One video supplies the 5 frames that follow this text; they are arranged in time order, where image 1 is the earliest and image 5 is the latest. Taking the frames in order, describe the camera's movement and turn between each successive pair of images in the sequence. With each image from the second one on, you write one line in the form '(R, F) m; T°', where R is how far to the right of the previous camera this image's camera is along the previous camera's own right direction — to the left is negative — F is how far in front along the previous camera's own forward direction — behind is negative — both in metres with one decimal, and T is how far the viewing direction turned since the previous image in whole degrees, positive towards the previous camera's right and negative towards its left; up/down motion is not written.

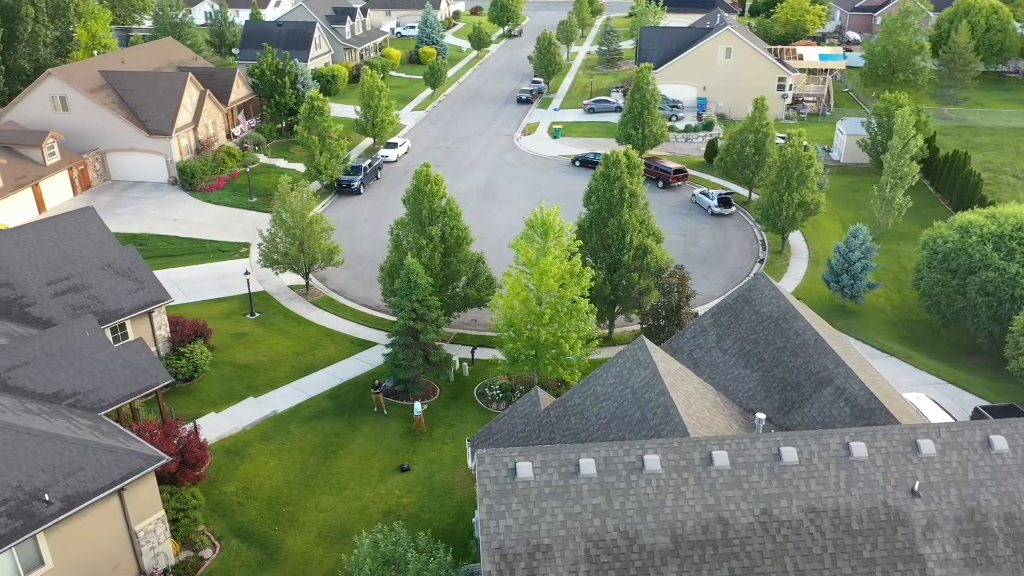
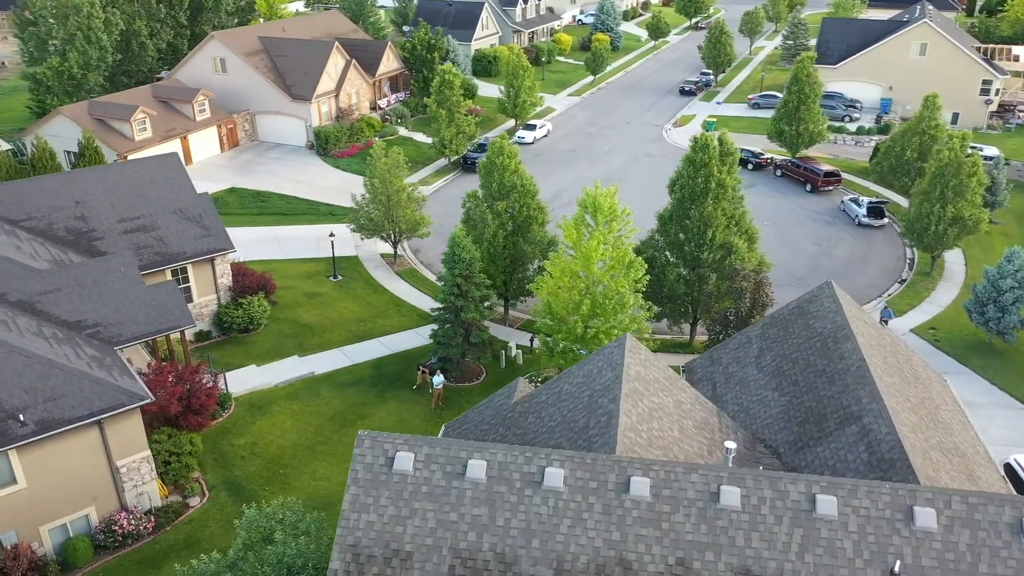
(+4.4, +2.8) m; -13°
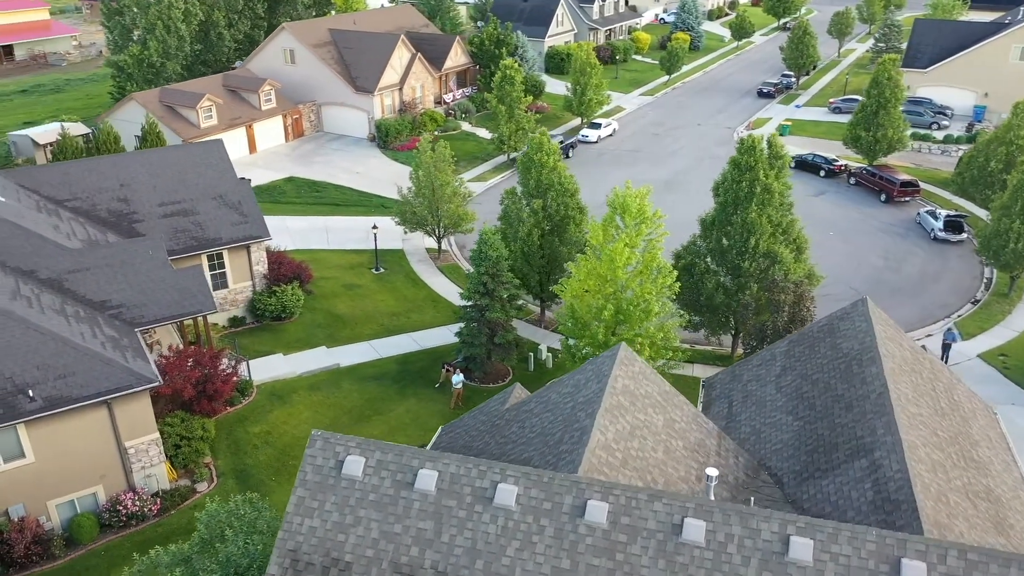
(+1.7, +0.9) m; -6°
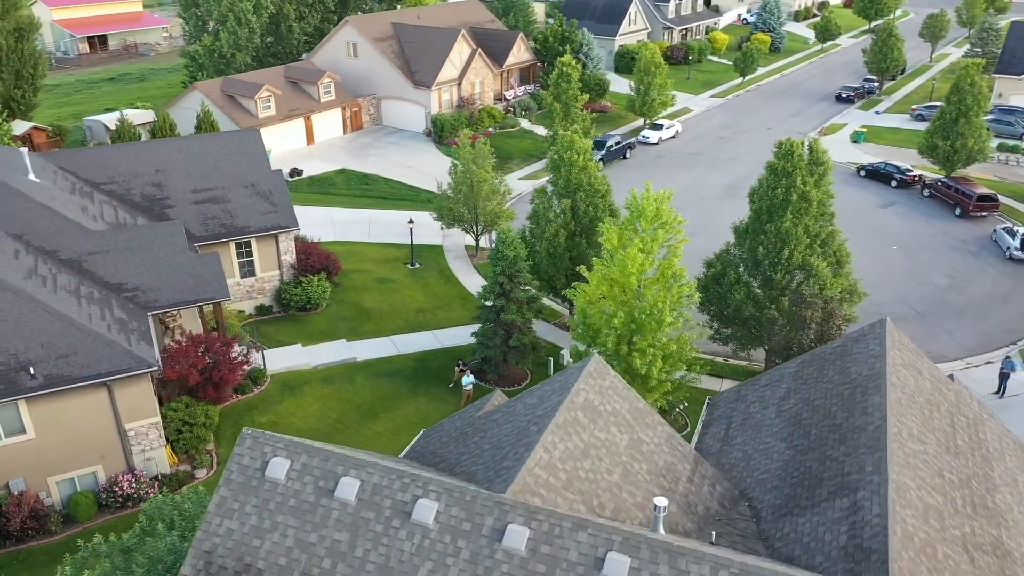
(+1.9, +0.9) m; -6°
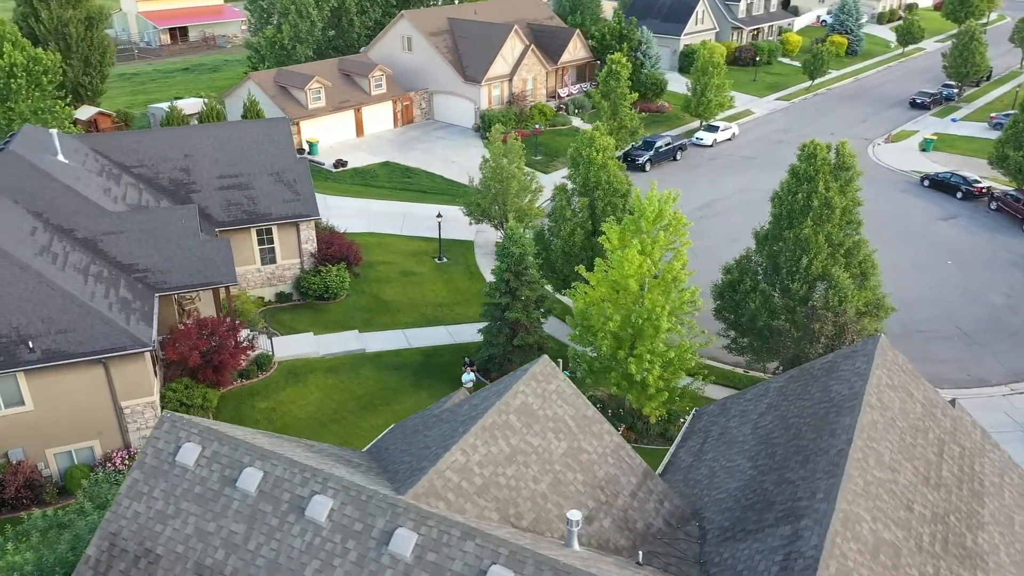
(+2.1, +0.6) m; -5°
